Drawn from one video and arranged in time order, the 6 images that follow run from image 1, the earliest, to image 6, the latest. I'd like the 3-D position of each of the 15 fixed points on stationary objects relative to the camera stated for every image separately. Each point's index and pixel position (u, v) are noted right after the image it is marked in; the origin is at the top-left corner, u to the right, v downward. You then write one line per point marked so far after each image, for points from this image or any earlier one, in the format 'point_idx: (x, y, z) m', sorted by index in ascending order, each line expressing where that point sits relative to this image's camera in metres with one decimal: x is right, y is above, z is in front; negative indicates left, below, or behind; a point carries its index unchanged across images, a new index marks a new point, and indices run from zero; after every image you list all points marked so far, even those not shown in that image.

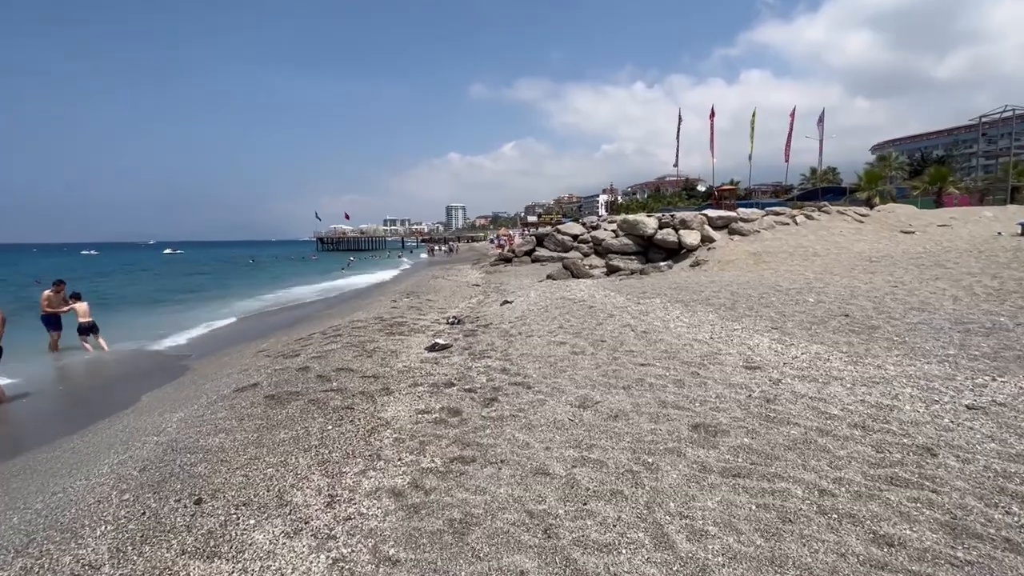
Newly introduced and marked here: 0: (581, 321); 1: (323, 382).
0: (+1.5, -0.7, +10.2) m
1: (-3.0, -1.5, +7.5) m
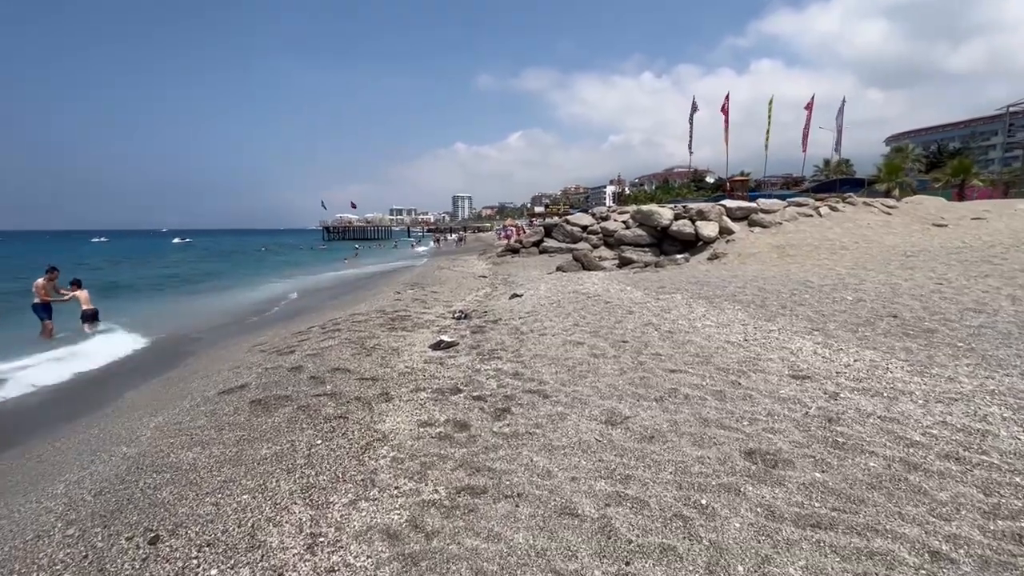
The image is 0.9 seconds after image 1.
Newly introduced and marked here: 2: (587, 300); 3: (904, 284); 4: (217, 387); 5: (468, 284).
0: (+1.7, -0.6, +9.4) m
1: (-2.8, -1.4, +6.8) m
2: (+1.8, -0.3, +11.5) m
3: (+8.4, +0.1, +10.3) m
4: (-4.5, -1.5, +7.3) m
5: (-1.8, +0.2, +19.5) m
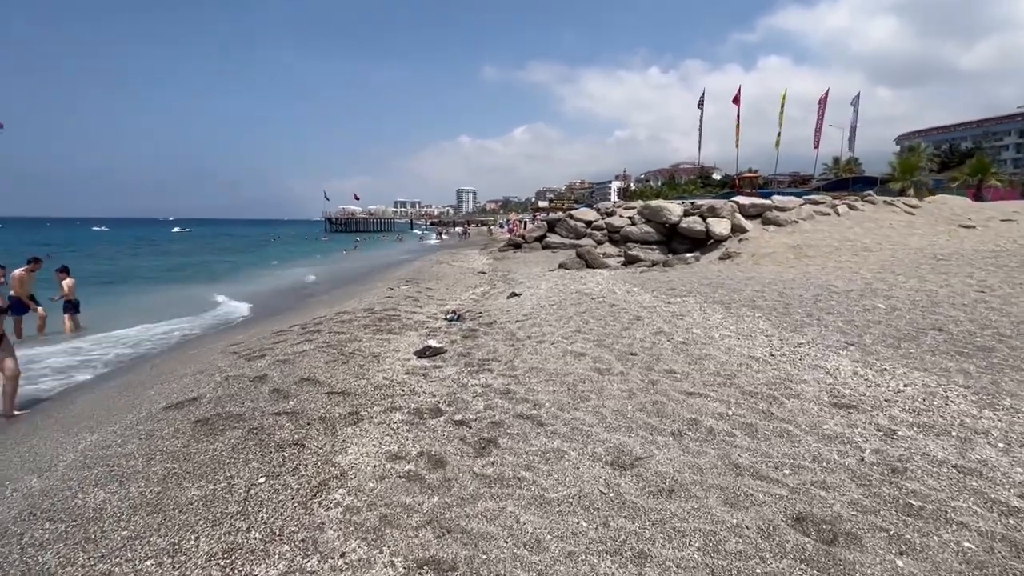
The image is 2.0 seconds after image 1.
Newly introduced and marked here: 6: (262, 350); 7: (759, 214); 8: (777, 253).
0: (+1.6, -0.6, +8.5) m
1: (-2.9, -1.4, +5.9) m
2: (+1.7, -0.3, +10.6) m
3: (+8.4, -0.1, +9.3) m
4: (-4.6, -1.5, +6.4) m
5: (-1.8, +0.3, +18.6) m
6: (-4.5, -1.1, +8.7) m
7: (+9.7, +2.9, +18.7) m
8: (+8.3, +1.1, +14.9) m
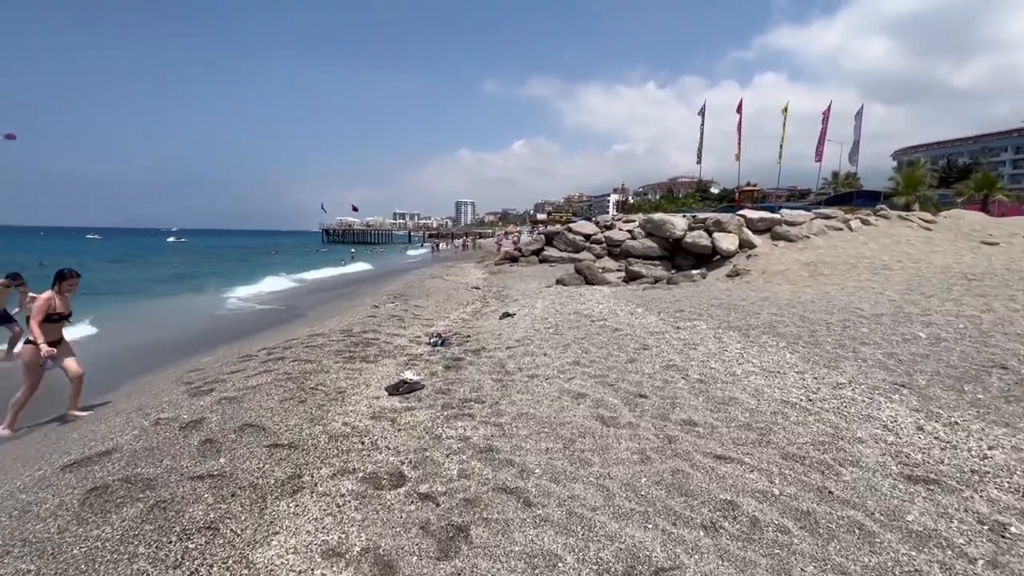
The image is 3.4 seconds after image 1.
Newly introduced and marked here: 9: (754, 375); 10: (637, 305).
0: (+1.4, -1.0, +7.4) m
1: (-3.1, -1.7, +4.8) m
2: (+1.6, -0.8, +9.6) m
3: (+8.2, -0.5, +8.3) m
4: (-4.8, -1.8, +5.3) m
5: (-2.0, -0.3, +17.5) m
6: (-4.7, -1.5, +7.6) m
7: (+9.5, +2.2, +17.7) m
8: (+8.1, +0.5, +13.9) m
9: (+3.1, -1.1, +6.2) m
10: (+3.1, -0.4, +11.9) m
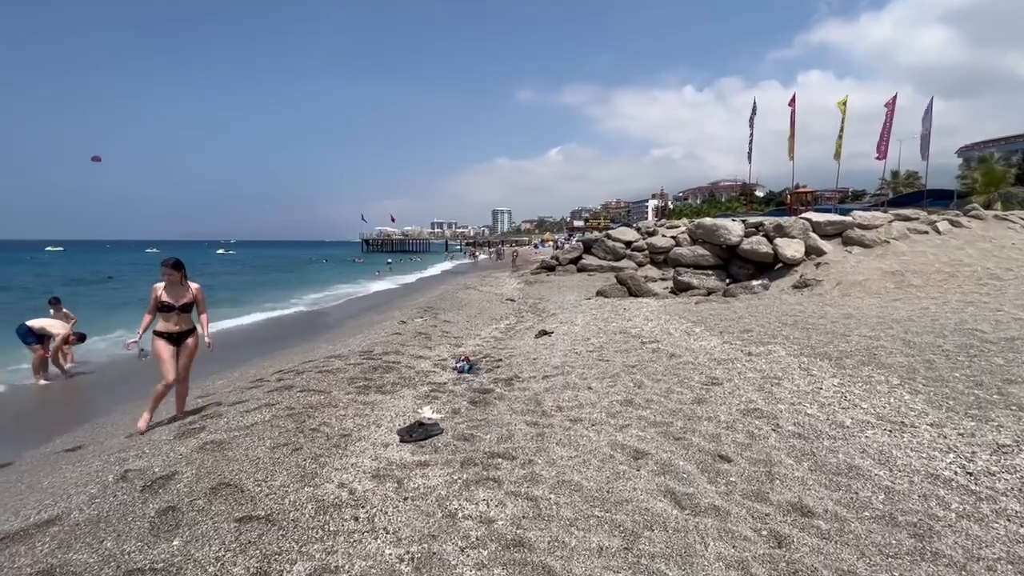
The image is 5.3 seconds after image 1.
0: (+1.9, -1.3, +6.0) m
1: (-2.8, -1.9, +3.7) m
2: (+2.2, -1.1, +8.2) m
3: (+8.7, -0.7, +6.4) m
4: (-4.4, -2.1, +4.4) m
5: (-0.7, -0.8, +16.4) m
6: (-4.2, -1.8, +6.6) m
7: (+10.7, +1.8, +15.8) m
8: (+9.0, +0.2, +12.0) m
9: (+3.5, -1.4, +4.7) m
10: (+3.9, -0.7, +10.4) m
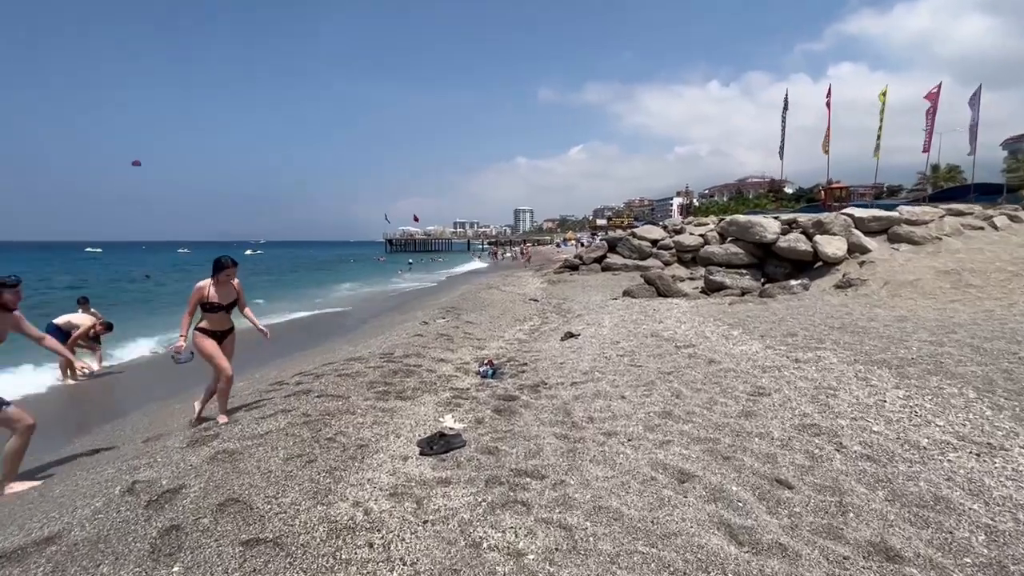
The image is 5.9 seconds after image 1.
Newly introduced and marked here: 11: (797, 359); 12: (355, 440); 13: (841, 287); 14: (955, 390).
0: (+2.2, -1.3, +5.5) m
1: (-2.6, -1.9, +3.4) m
2: (+2.6, -1.1, +7.6) m
3: (+9.0, -0.8, +5.5) m
4: (-4.2, -2.1, +4.1) m
5: (+0.1, -0.8, +16.0) m
6: (-3.8, -1.8, +6.4) m
7: (+11.5, +1.8, +14.8) m
8: (+9.6, +0.2, +11.2) m
9: (+3.8, -1.4, +4.1) m
10: (+4.5, -0.8, +9.8) m
11: (+4.1, -1.0, +6.9) m
12: (-1.8, -1.7, +5.5) m
13: (+8.3, 0.0, +12.1) m
14: (+5.0, -1.1, +5.4) m
